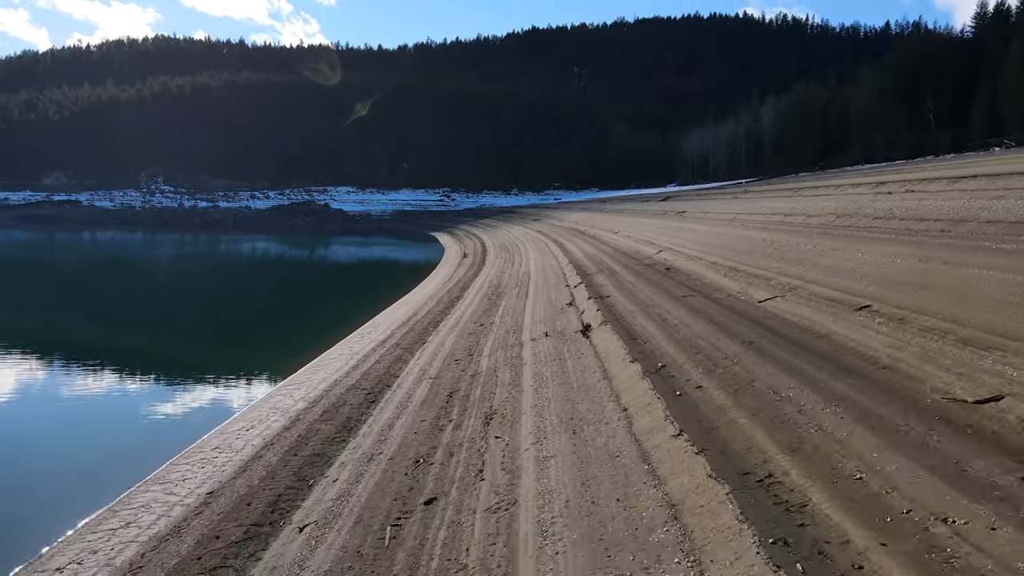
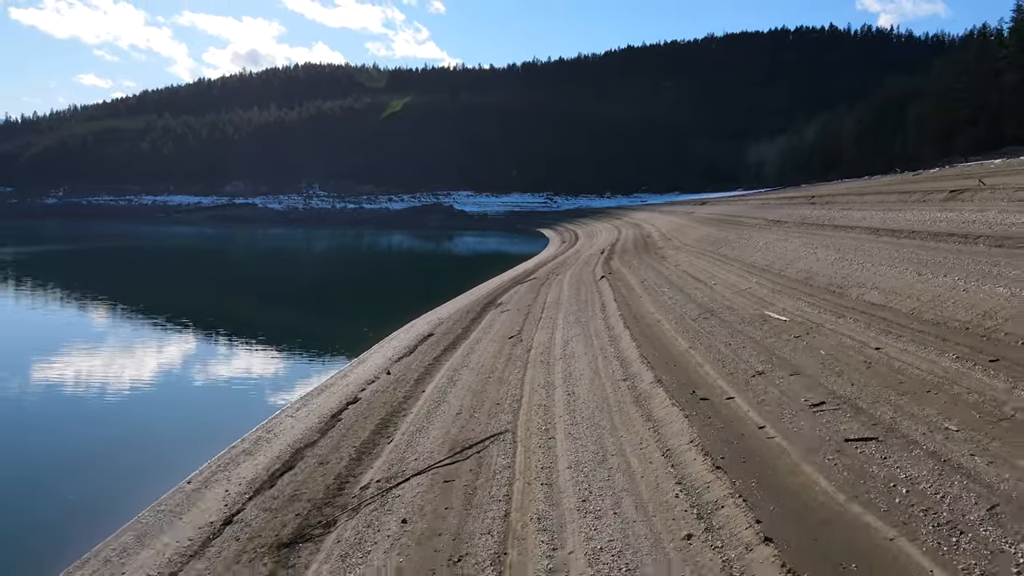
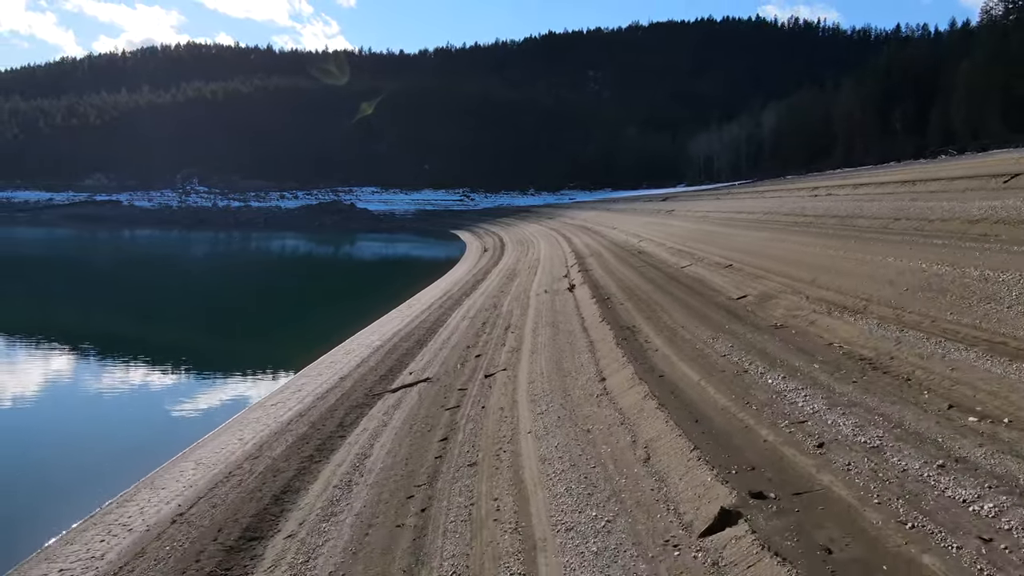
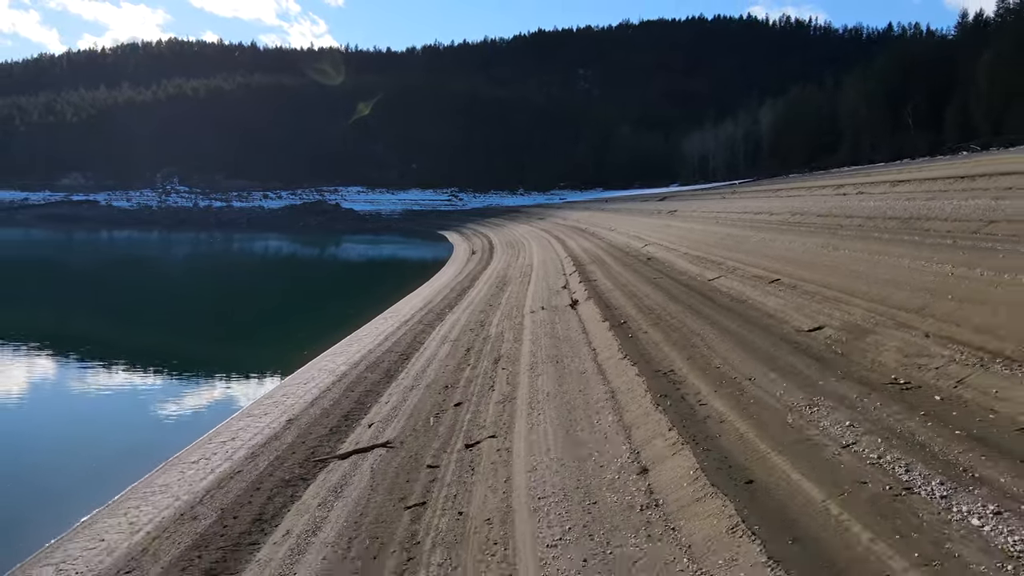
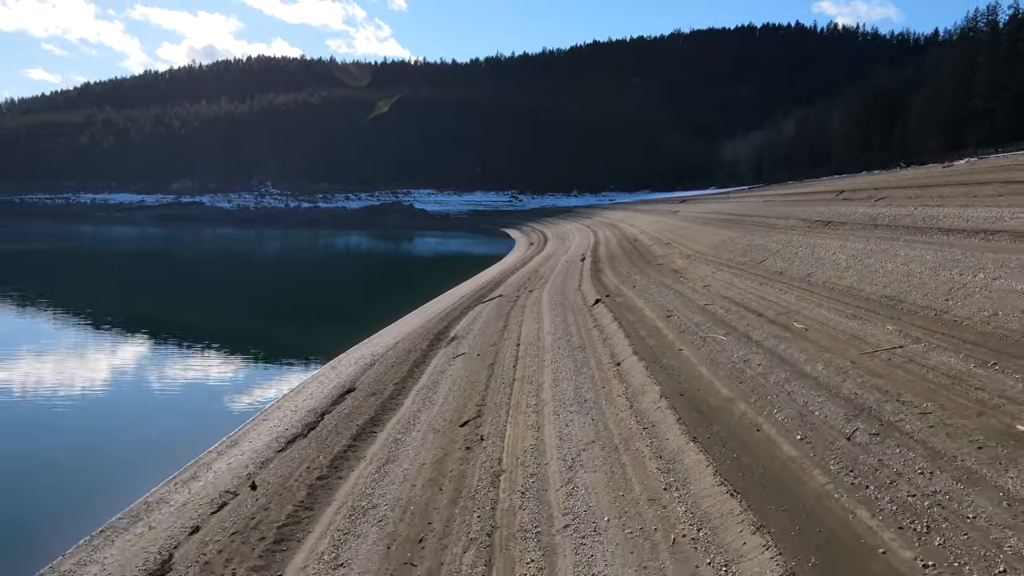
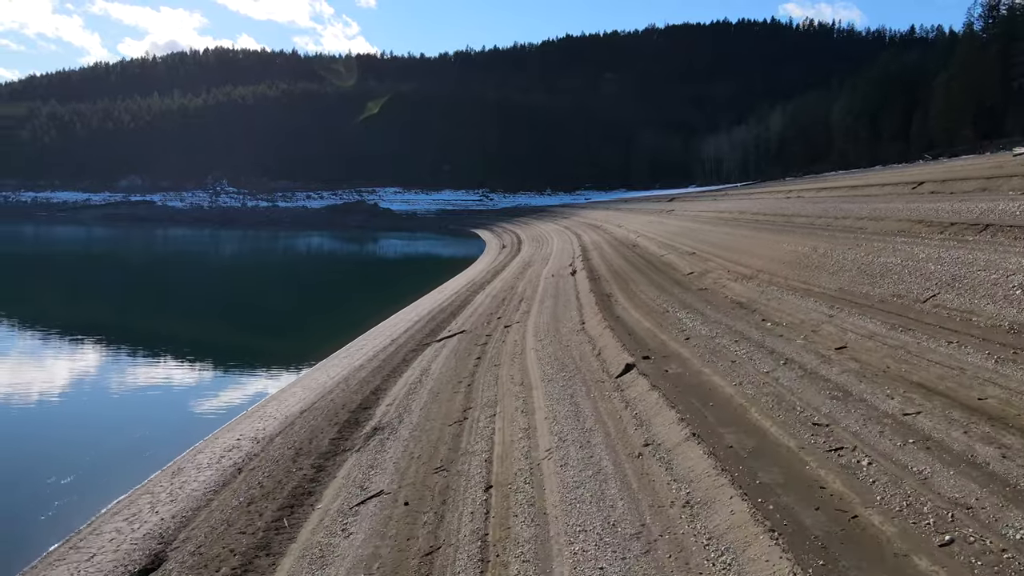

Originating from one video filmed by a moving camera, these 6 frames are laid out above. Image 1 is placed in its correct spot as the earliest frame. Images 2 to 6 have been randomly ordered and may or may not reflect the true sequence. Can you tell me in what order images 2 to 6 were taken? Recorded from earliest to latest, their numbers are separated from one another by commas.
4, 3, 6, 5, 2
